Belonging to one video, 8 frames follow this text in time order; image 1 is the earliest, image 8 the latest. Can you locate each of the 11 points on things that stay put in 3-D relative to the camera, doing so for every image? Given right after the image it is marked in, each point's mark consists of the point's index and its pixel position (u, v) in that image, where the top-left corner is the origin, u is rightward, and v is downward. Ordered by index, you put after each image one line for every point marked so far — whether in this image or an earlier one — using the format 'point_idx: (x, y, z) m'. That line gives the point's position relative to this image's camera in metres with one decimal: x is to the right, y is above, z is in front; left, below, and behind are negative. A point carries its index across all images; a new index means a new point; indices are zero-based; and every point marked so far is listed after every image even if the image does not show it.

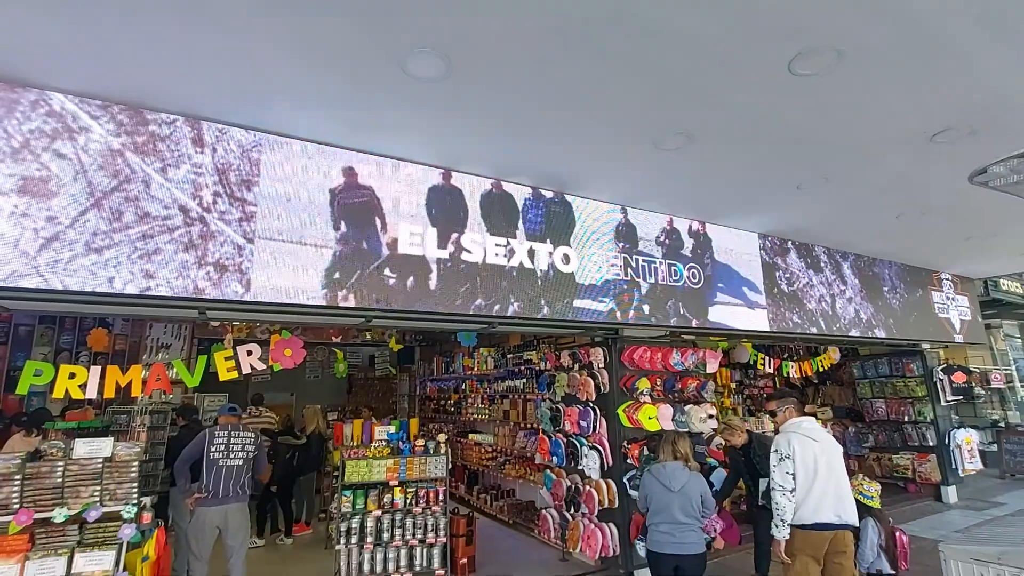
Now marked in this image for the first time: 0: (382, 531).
0: (-1.2, -2.2, +4.8) m
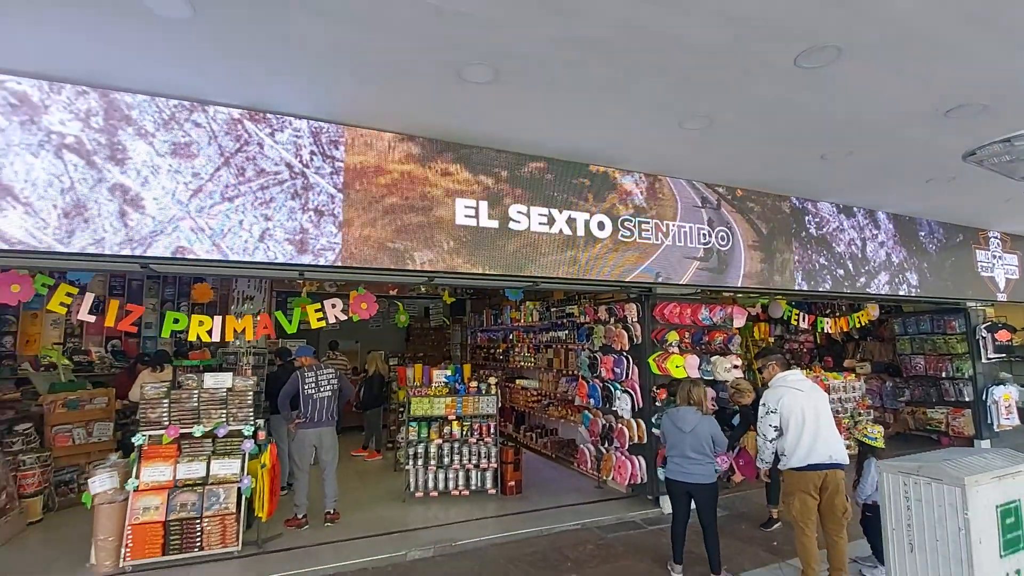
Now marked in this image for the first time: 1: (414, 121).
0: (-0.8, -1.8, +5.7) m
1: (-0.7, +1.1, +3.7) m
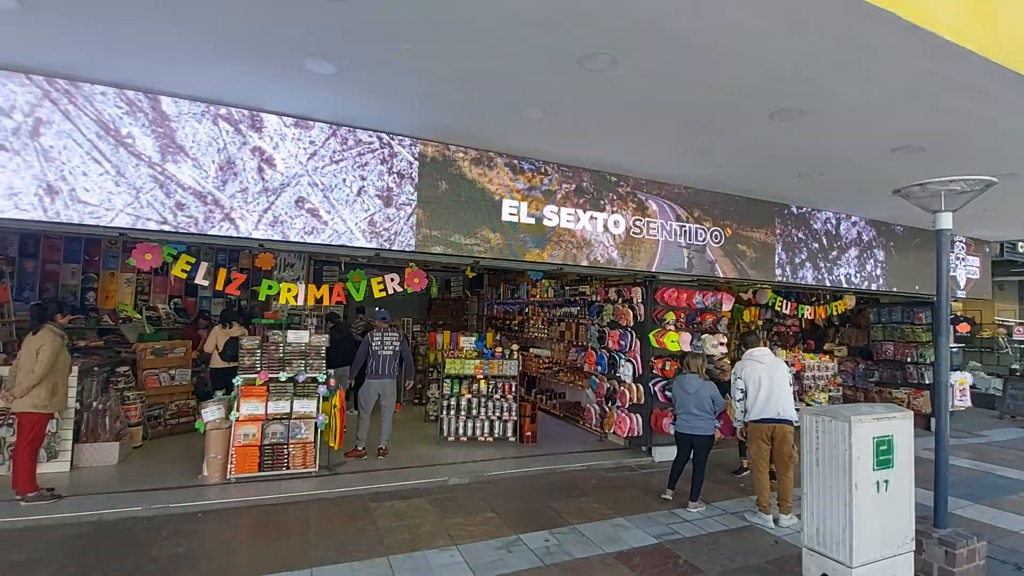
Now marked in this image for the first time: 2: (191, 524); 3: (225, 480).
0: (-0.5, -1.6, +6.8) m
1: (-0.4, +1.3, +4.6) m
2: (-2.6, -1.9, +4.3) m
3: (-2.8, -1.9, +5.1) m
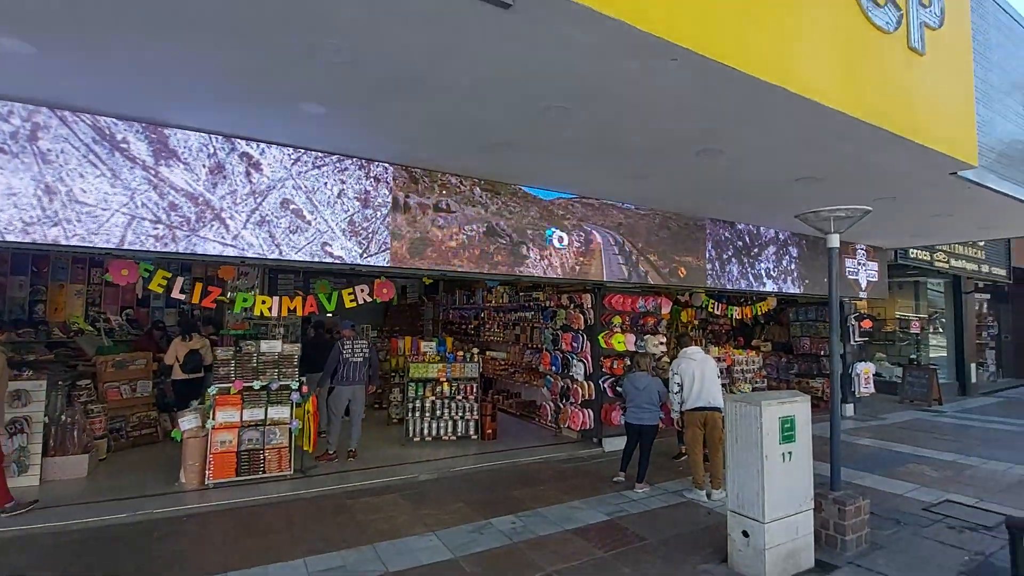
0: (-1.1, -1.7, +7.2) m
1: (-0.7, +1.2, +5.0) m
2: (-2.9, -2.1, +4.5) m
3: (-3.1, -2.0, +5.3) m
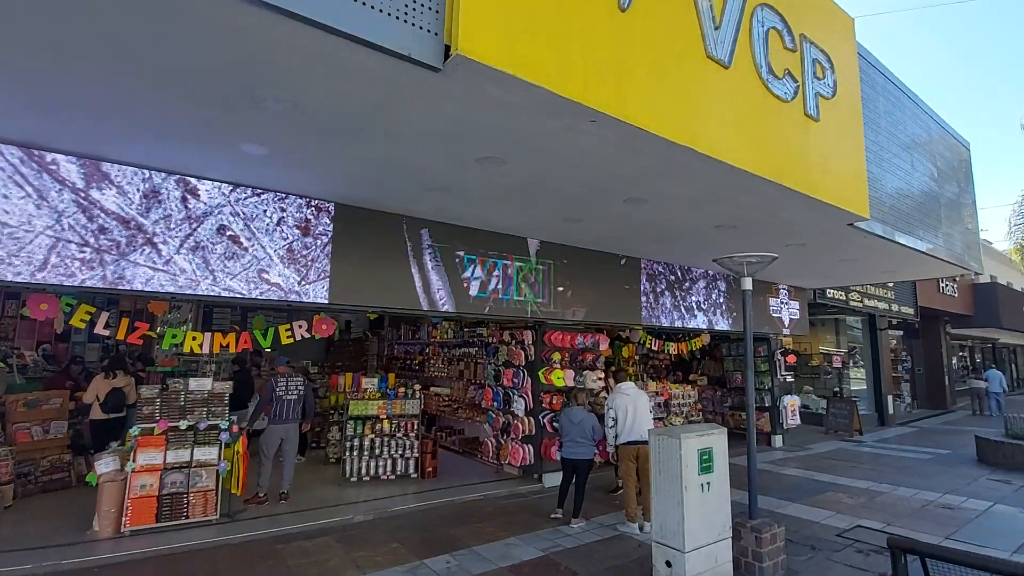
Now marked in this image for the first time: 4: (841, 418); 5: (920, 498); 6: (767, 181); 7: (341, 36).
0: (-1.9, -2.2, +7.1) m
1: (-1.3, +0.8, +5.2) m
2: (-3.5, -2.4, +4.2) m
3: (-3.8, -2.3, +5.0) m
4: (+7.9, -3.1, +12.4) m
5: (+5.5, -2.8, +7.0) m
6: (+2.0, +0.8, +4.1) m
7: (-0.8, +1.1, +2.4) m
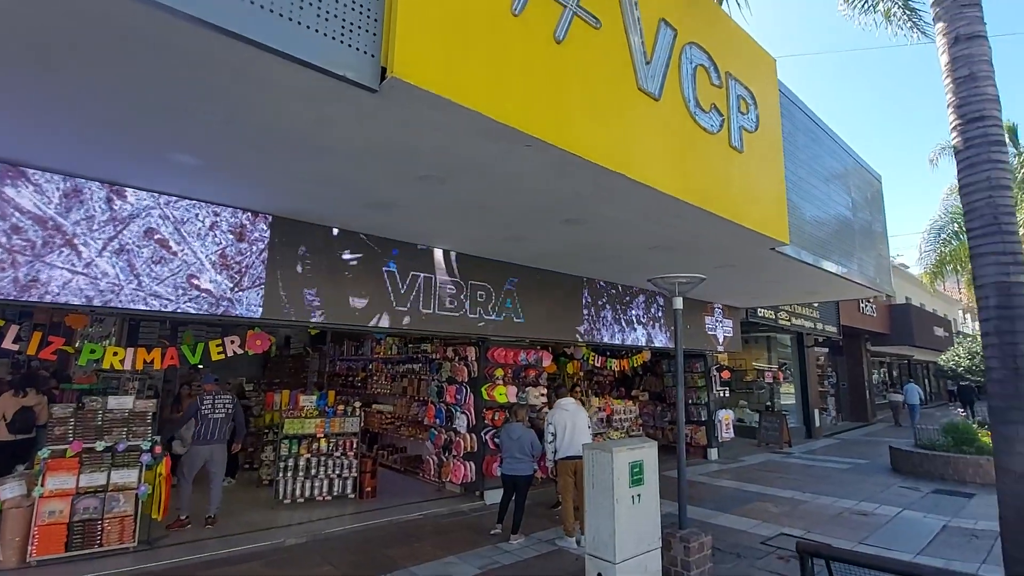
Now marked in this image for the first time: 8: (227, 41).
0: (-2.7, -2.4, +6.9) m
1: (-1.9, +0.7, +5.1) m
2: (-4.0, -2.5, +3.9) m
3: (-4.3, -2.5, +4.6) m
4: (+6.5, -3.6, +13.0) m
5: (+4.7, -3.1, +7.5) m
6: (+1.5, +0.7, +4.4) m
7: (-1.1, +1.1, +2.4) m
8: (-1.3, +1.1, +2.3) m
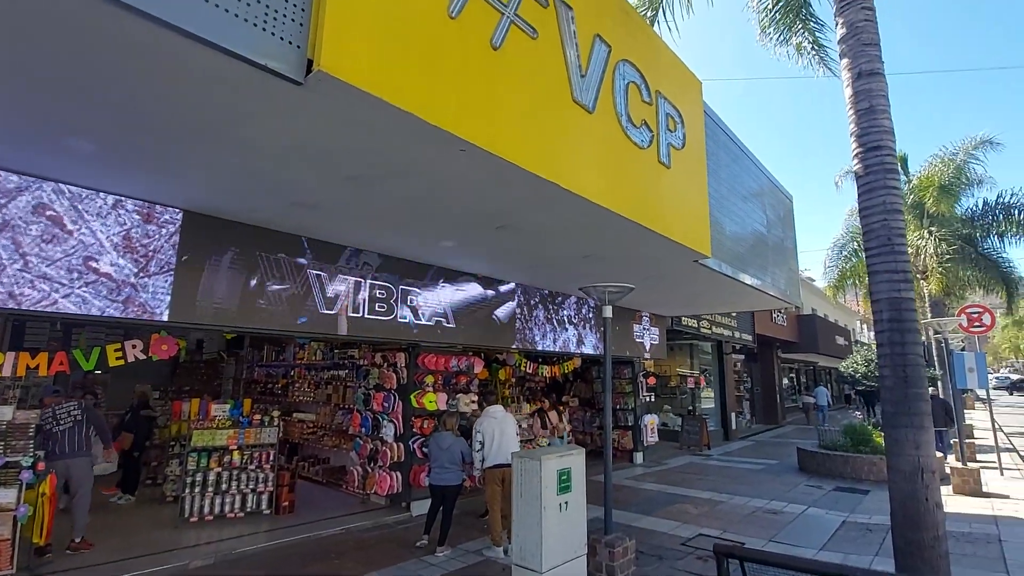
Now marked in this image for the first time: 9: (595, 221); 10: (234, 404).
0: (-3.6, -2.4, +6.4) m
1: (-2.5, +0.7, +4.8) m
2: (-4.5, -2.4, +3.3) m
3: (-4.9, -2.4, +3.9) m
4: (+4.8, -3.9, +13.7) m
5: (+3.6, -3.3, +7.9) m
6: (+1.0, +0.6, +4.5) m
7: (-1.4, +1.1, +2.2) m
8: (-1.5, +1.1, +2.1) m
9: (+0.7, +0.6, +4.5) m
10: (-3.7, -1.5, +7.0) m
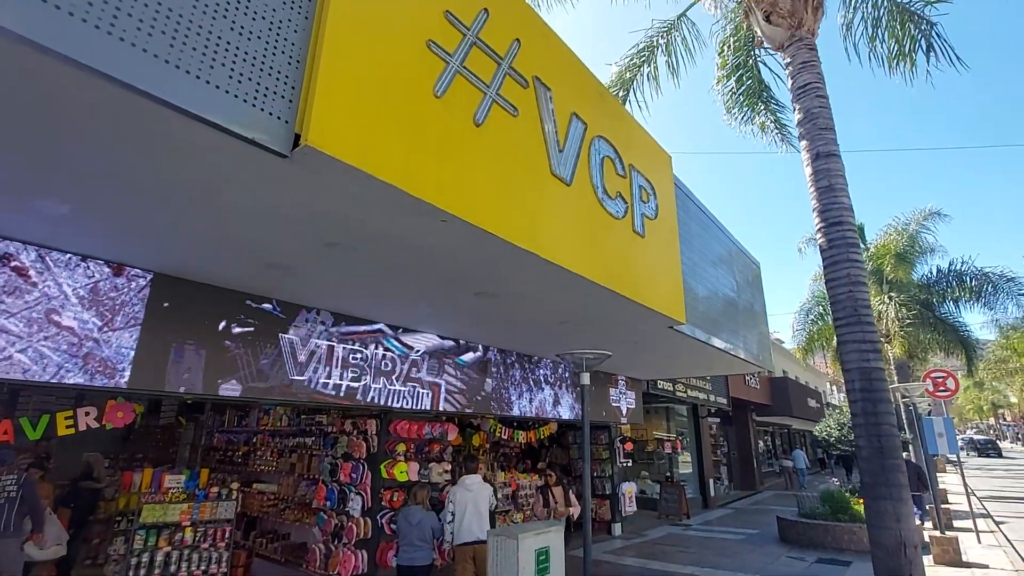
0: (-3.9, -3.1, +5.9) m
1: (-2.7, +0.1, +4.7) m
2: (-4.6, -2.8, +2.7) m
3: (-5.1, -2.8, +3.4) m
4: (+4.1, -5.5, +13.3) m
5: (+3.2, -4.3, +7.6) m
6: (+0.8, 0.0, +4.5) m
7: (-1.4, +0.8, +2.2) m
8: (-1.6, +0.8, +2.1) m
9: (+0.5, 0.0, +4.6) m
10: (-4.0, -2.3, +6.5) m
